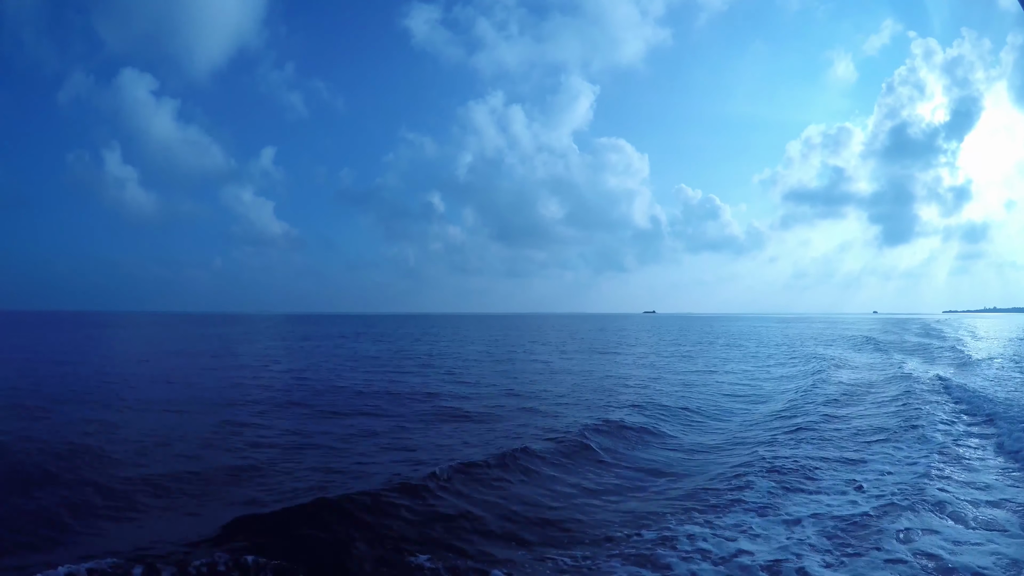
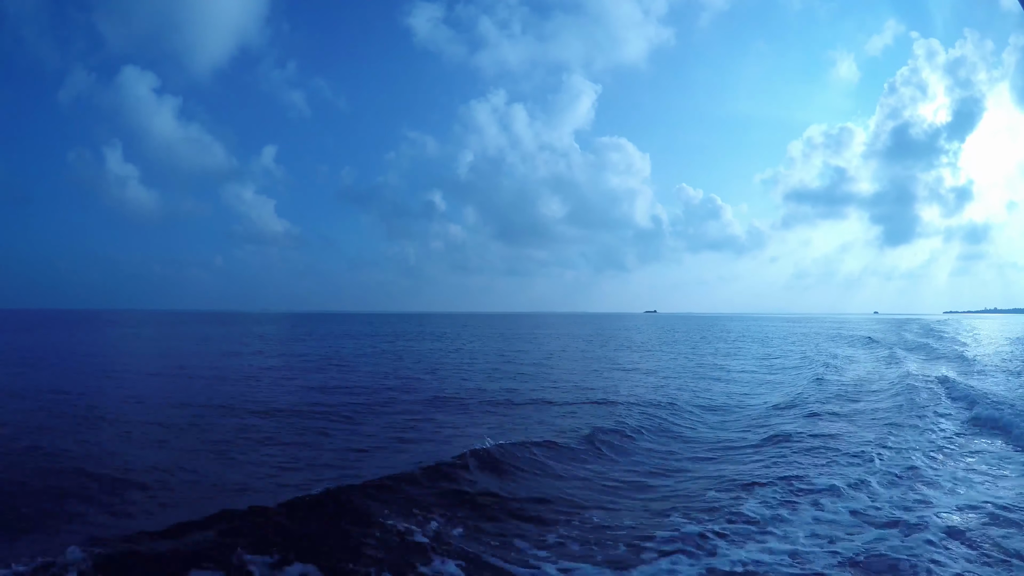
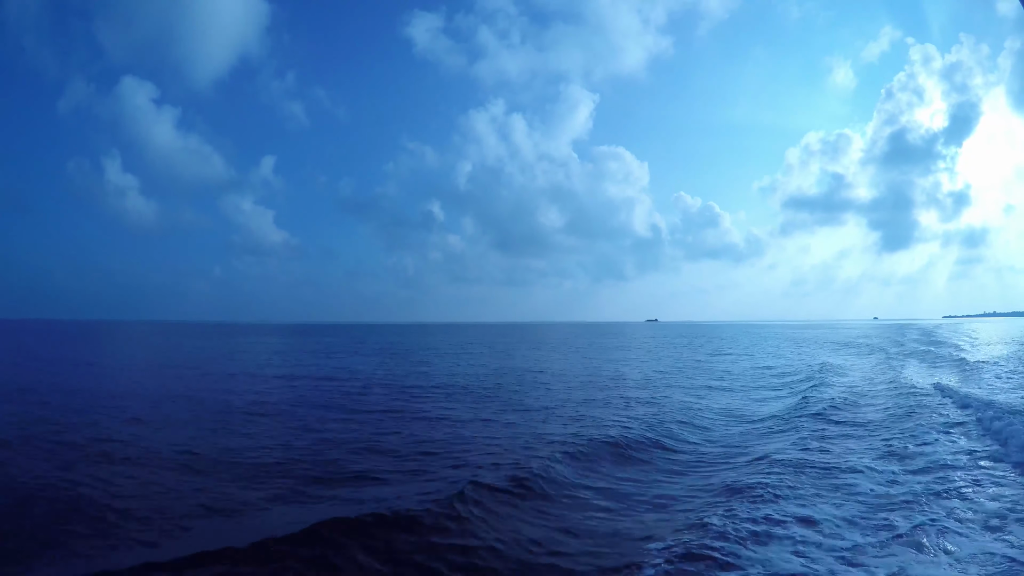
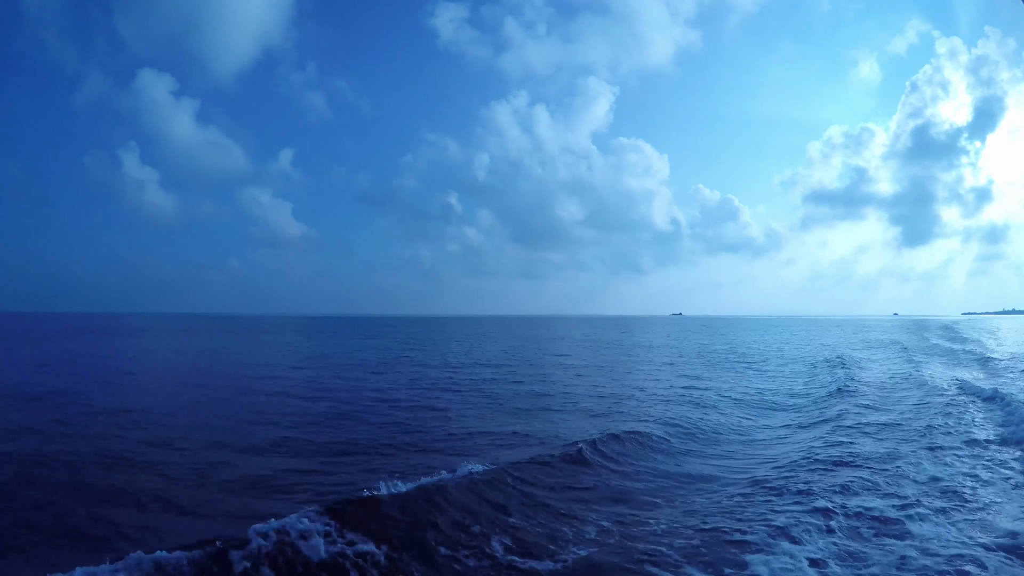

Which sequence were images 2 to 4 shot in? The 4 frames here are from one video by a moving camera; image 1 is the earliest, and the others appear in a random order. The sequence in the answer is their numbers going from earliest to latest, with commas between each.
2, 3, 4
